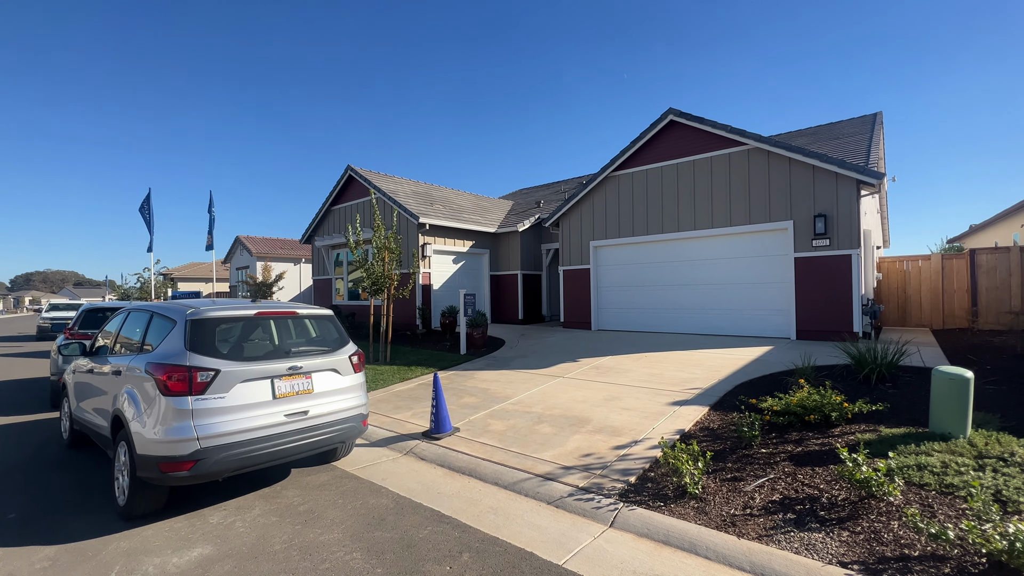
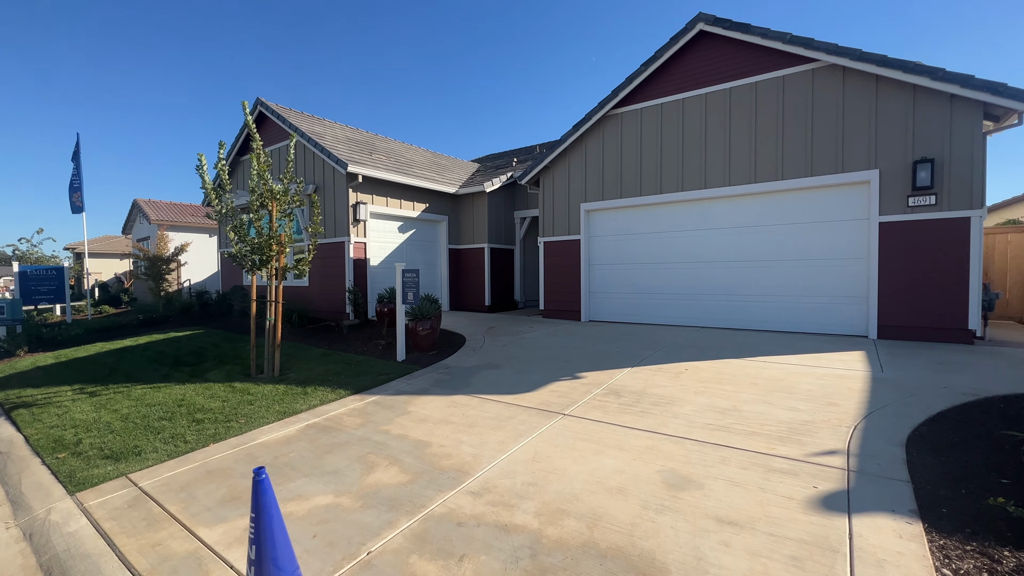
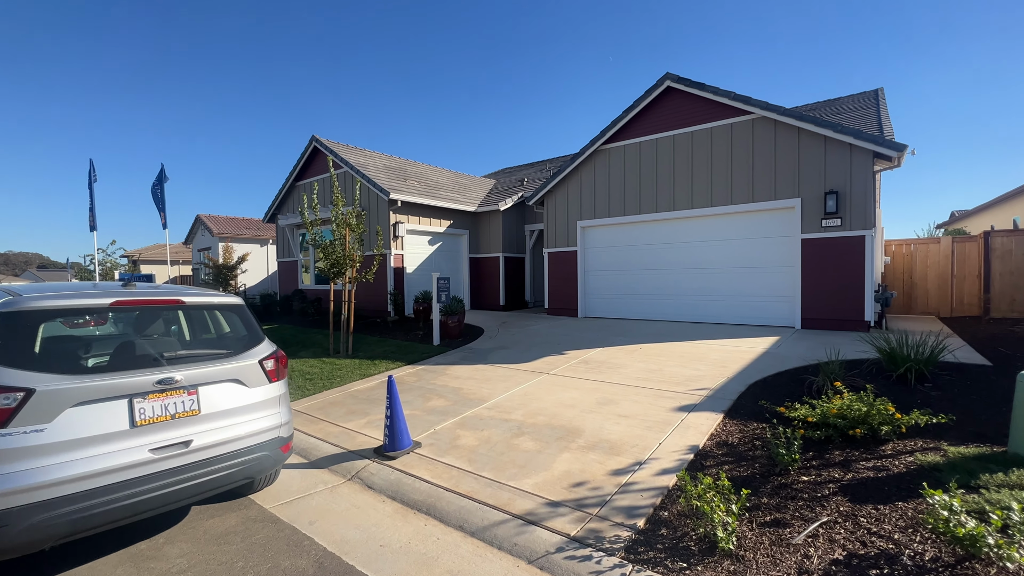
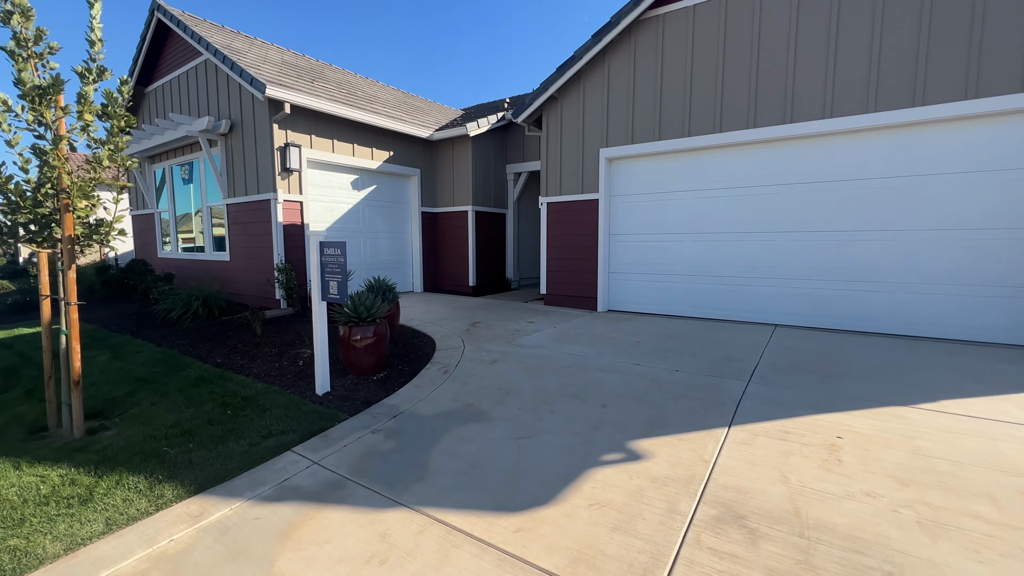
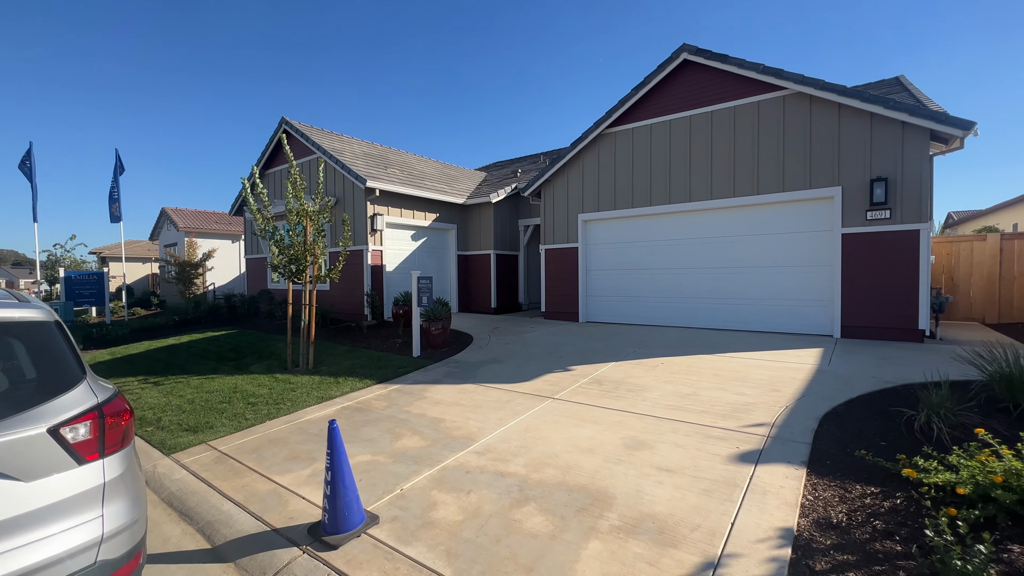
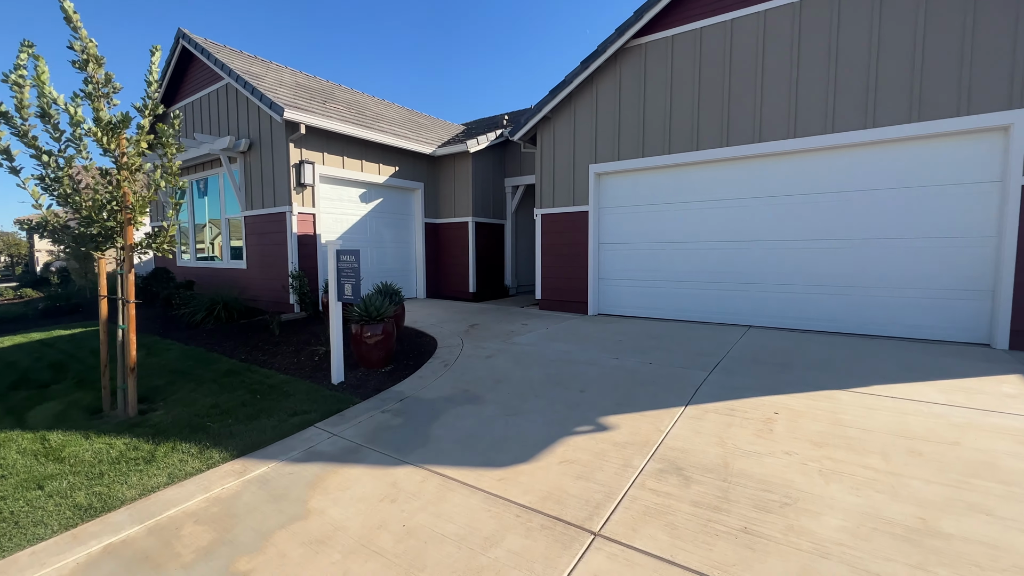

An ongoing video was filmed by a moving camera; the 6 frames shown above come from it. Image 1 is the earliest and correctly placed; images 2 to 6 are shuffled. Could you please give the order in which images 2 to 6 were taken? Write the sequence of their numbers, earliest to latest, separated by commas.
3, 5, 2, 6, 4
